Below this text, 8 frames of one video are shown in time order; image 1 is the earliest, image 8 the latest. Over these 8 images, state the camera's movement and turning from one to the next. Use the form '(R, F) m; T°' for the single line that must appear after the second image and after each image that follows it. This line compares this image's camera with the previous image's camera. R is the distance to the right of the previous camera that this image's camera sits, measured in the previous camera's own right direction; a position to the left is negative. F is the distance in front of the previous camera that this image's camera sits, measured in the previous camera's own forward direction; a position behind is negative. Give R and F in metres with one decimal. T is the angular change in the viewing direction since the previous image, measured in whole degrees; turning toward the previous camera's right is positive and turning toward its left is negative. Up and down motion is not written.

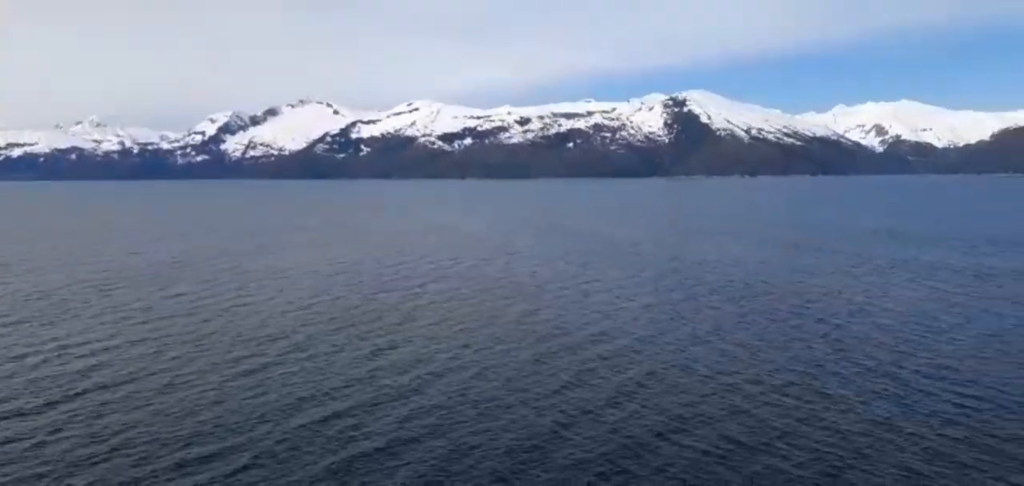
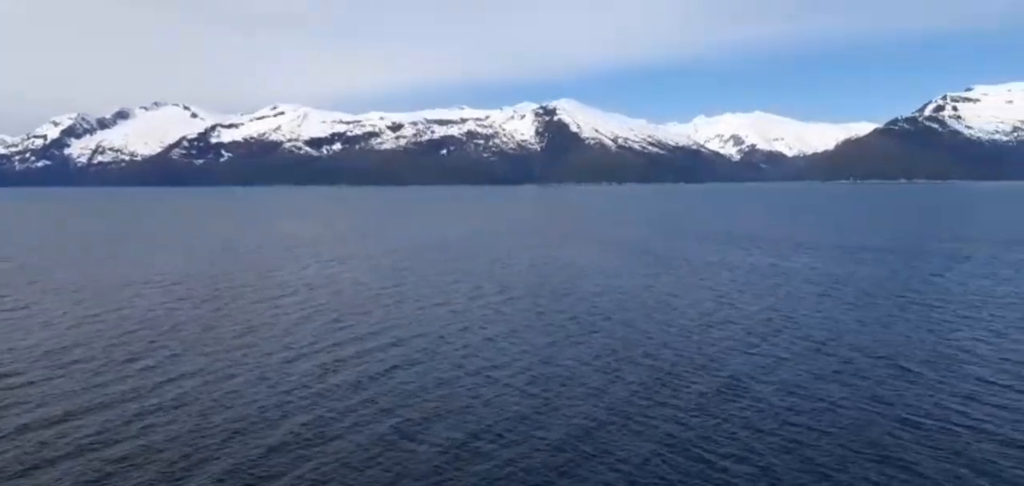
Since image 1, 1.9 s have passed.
(+4.3, -1.5) m; +8°
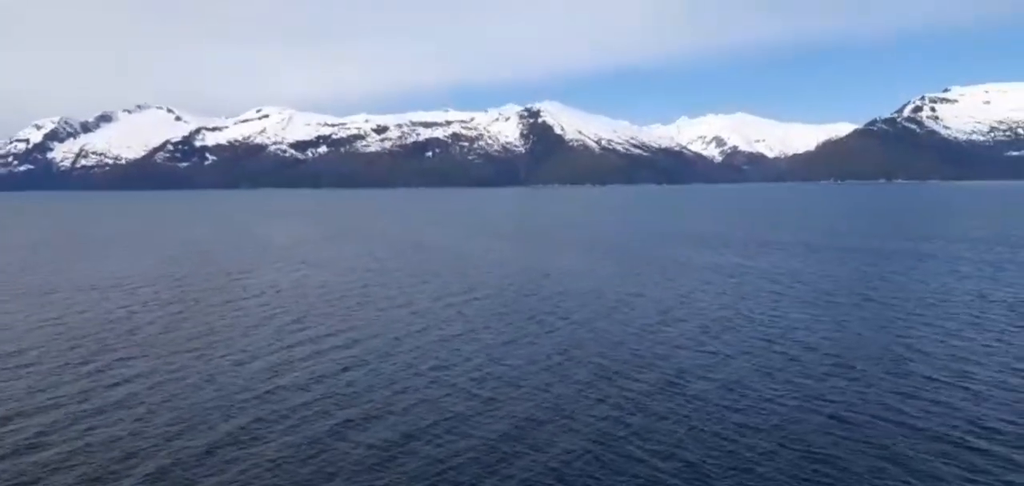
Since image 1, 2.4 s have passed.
(-9.7, +3.9) m; +3°
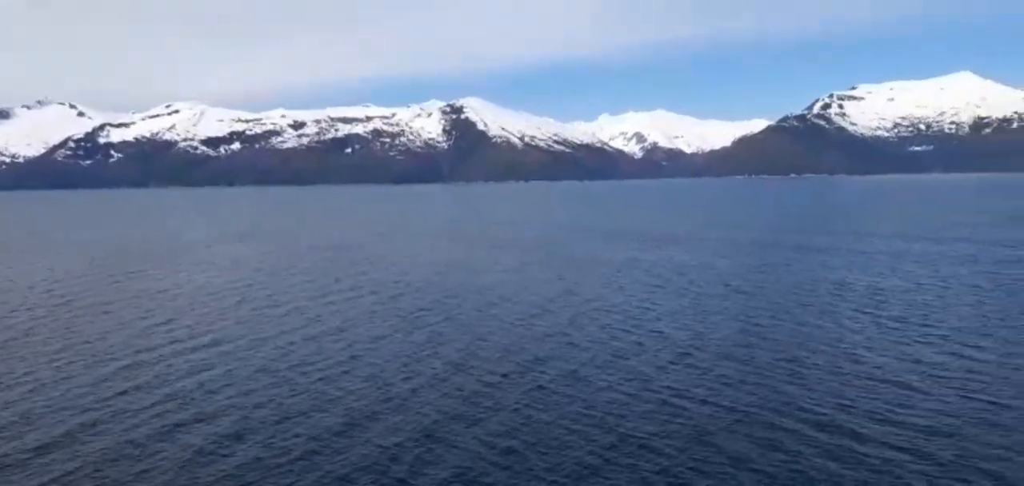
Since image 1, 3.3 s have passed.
(+5.2, -0.2) m; +5°
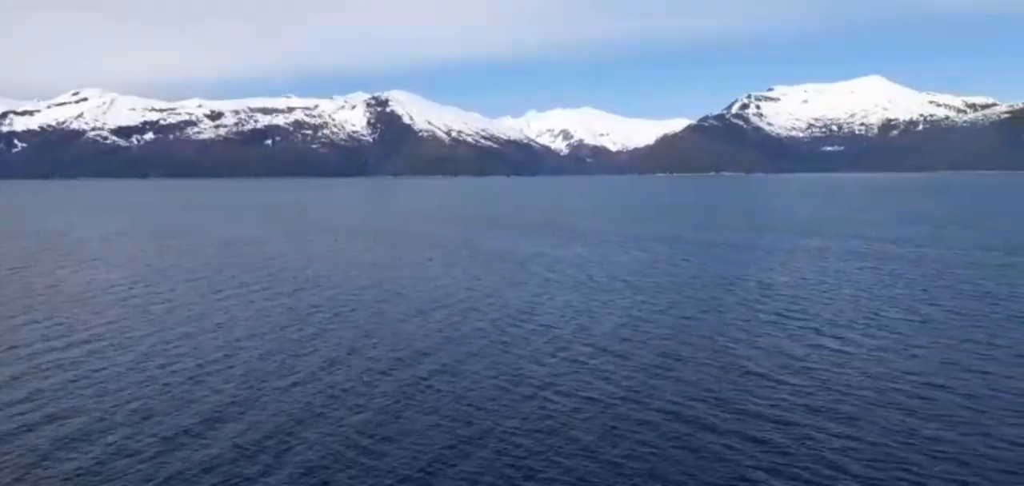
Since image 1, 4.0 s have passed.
(-16.0, +4.8) m; +8°
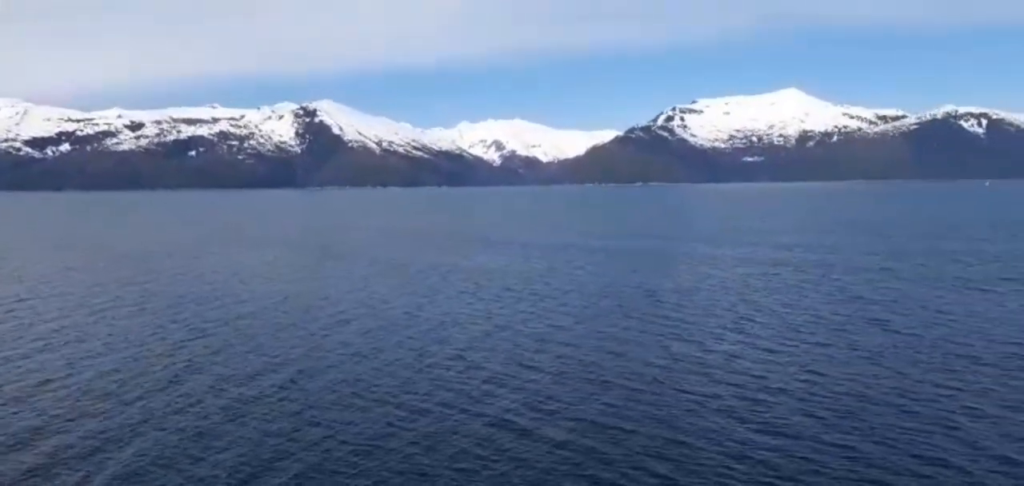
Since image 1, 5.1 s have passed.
(+8.4, -0.9) m; +4°
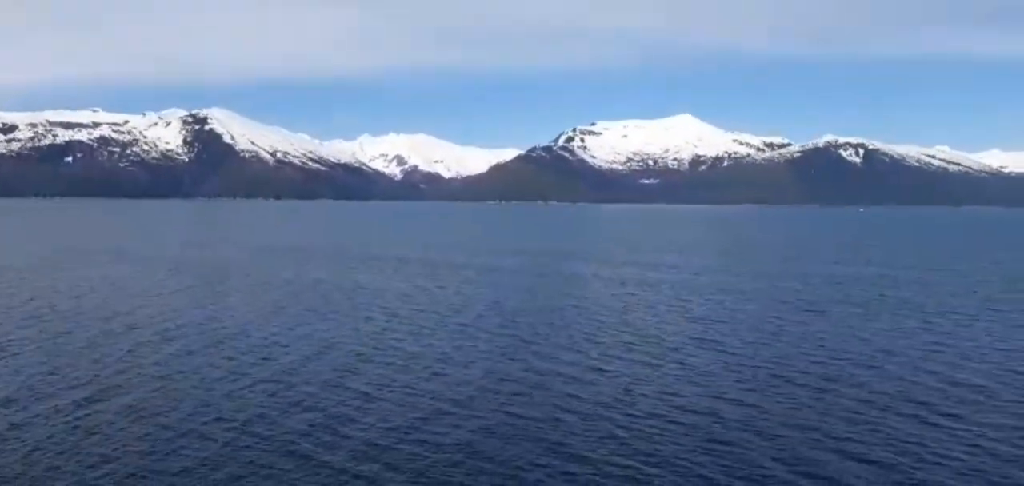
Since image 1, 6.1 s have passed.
(+6.6, +1.6) m; +6°
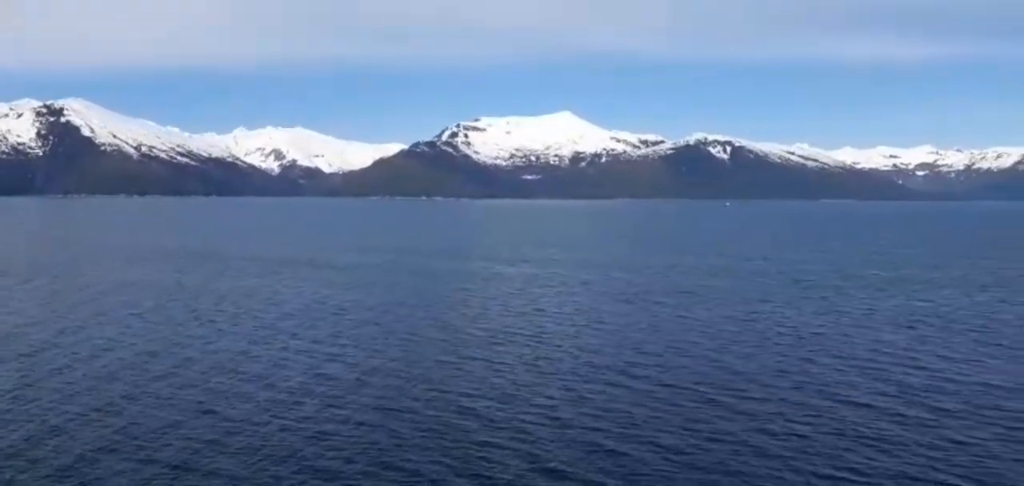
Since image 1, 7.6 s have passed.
(+8.1, +1.4) m; +7°
